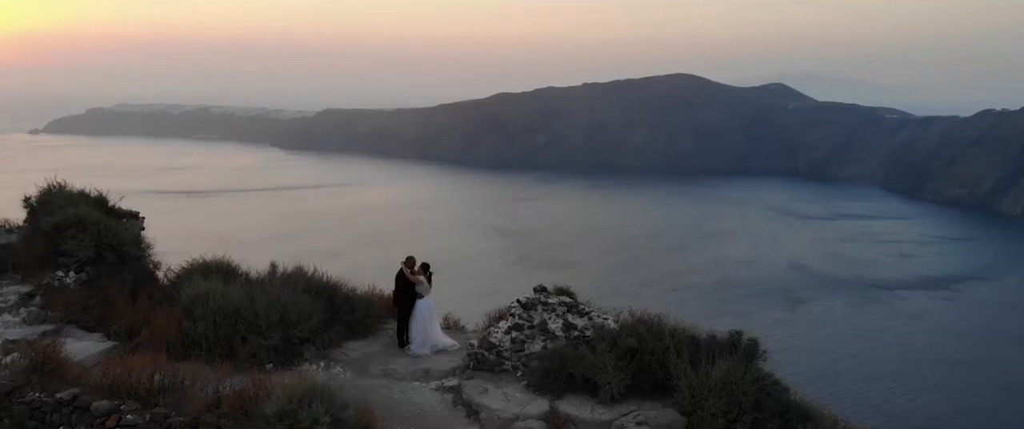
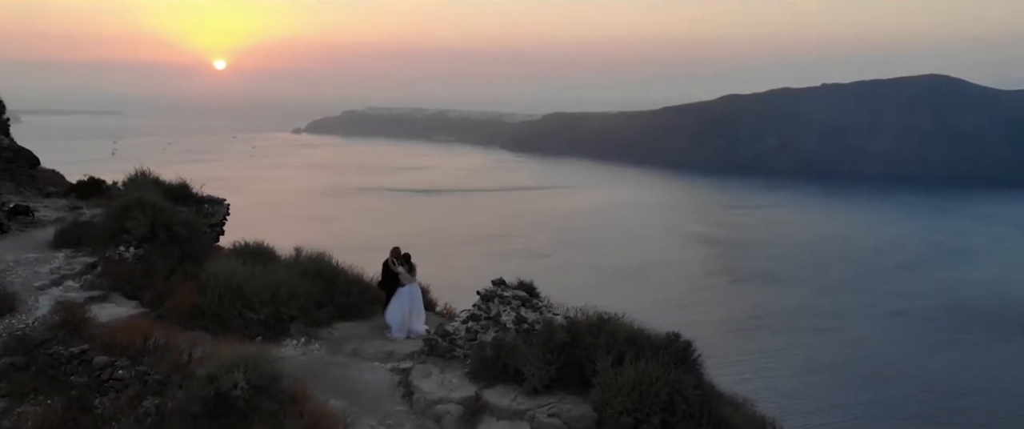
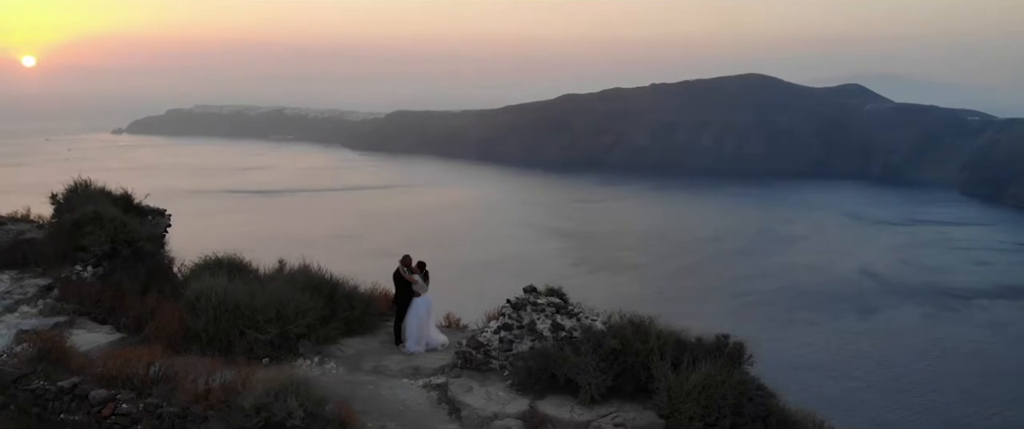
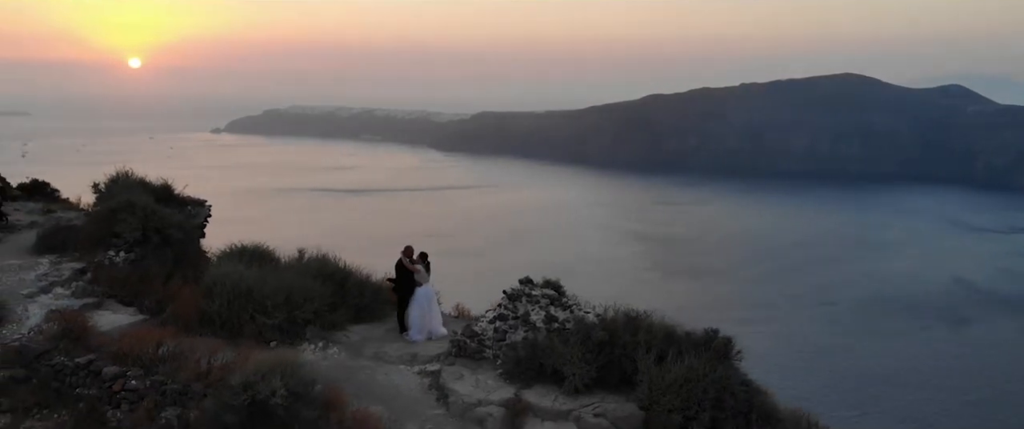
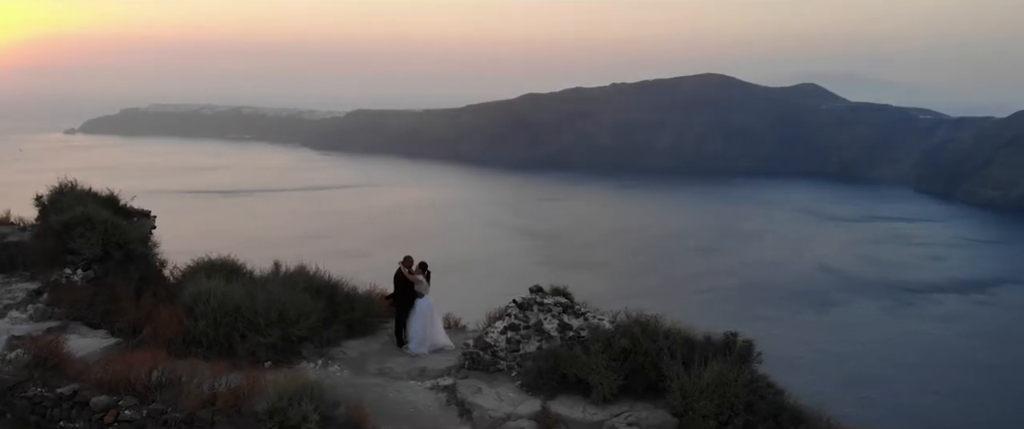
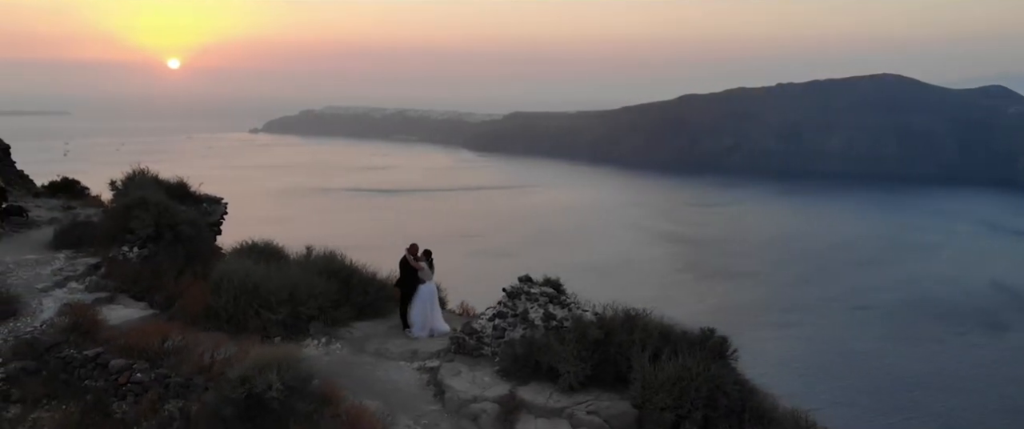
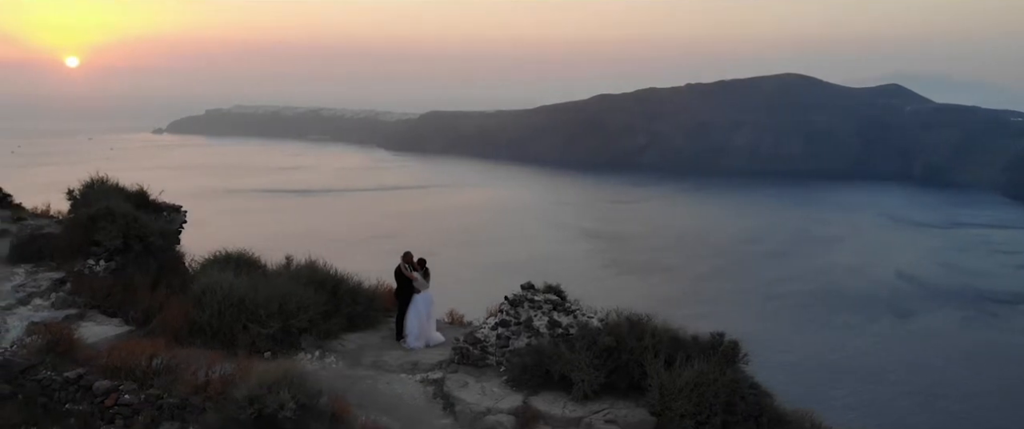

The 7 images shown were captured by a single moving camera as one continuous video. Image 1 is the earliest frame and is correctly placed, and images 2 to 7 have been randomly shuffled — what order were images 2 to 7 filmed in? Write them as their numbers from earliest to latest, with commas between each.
5, 3, 7, 4, 6, 2
